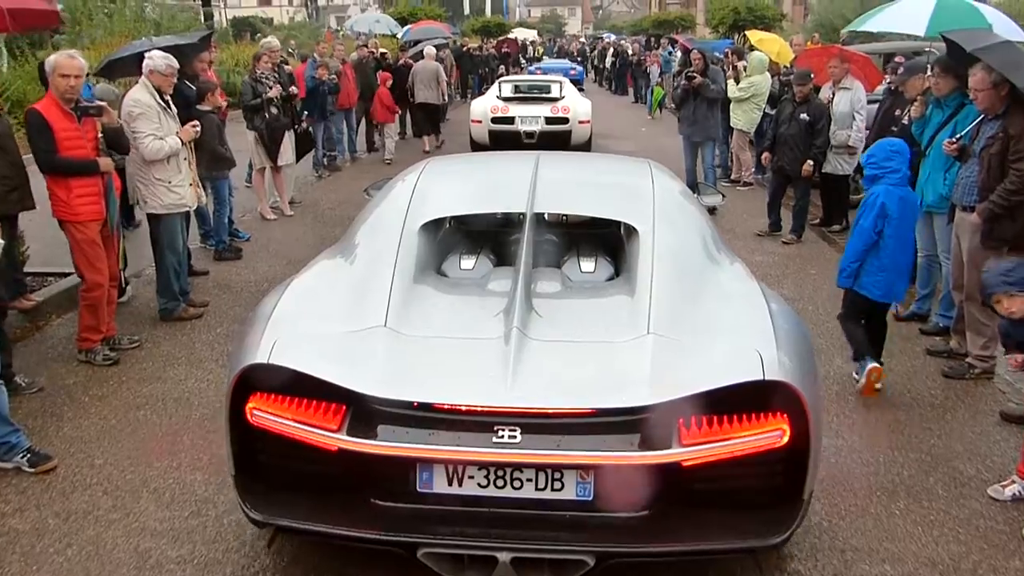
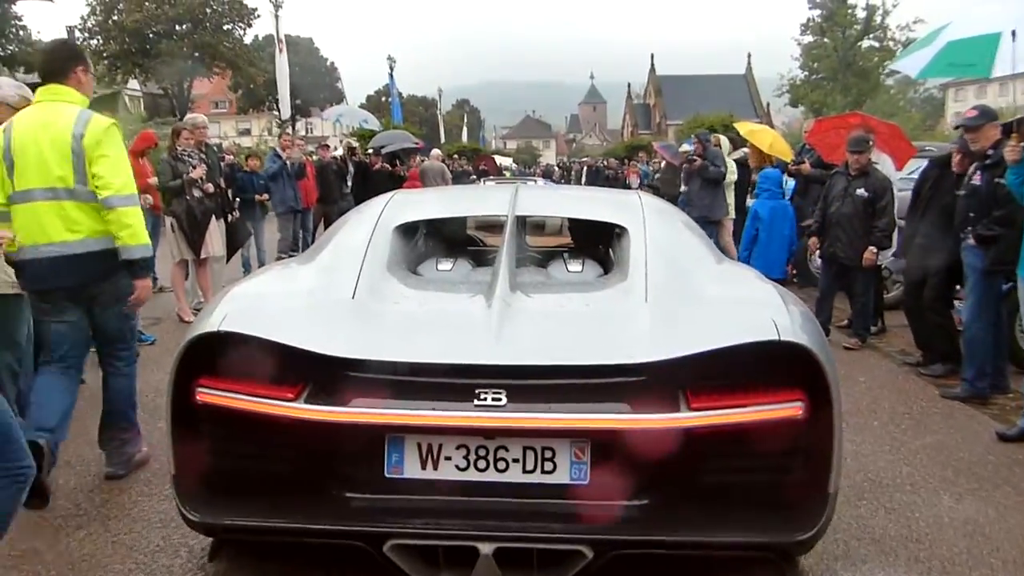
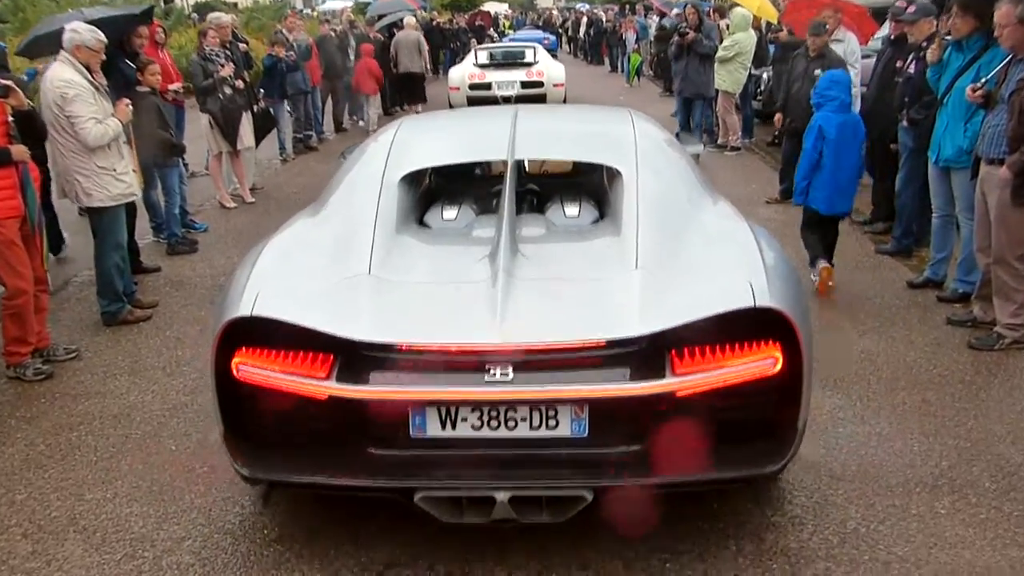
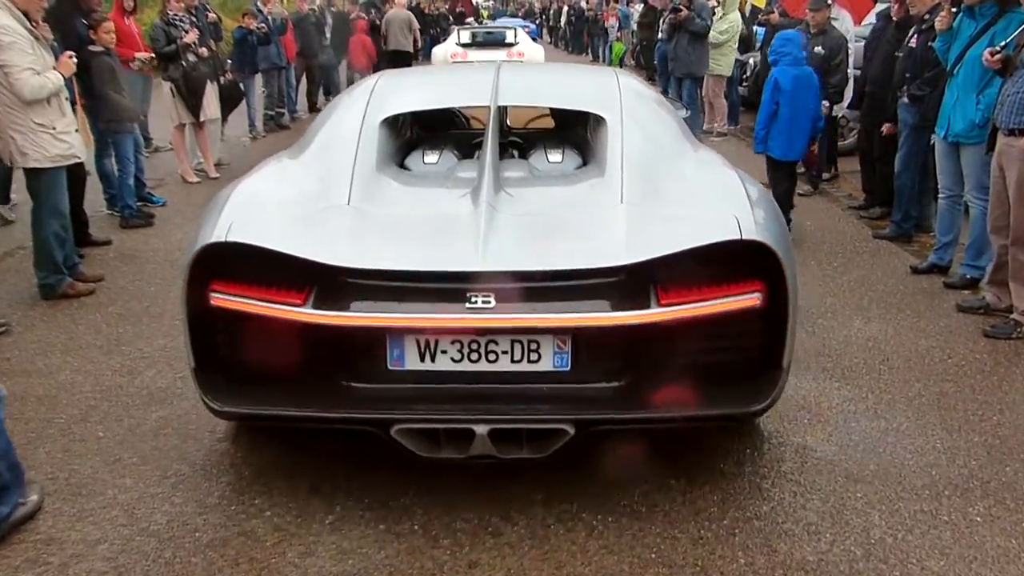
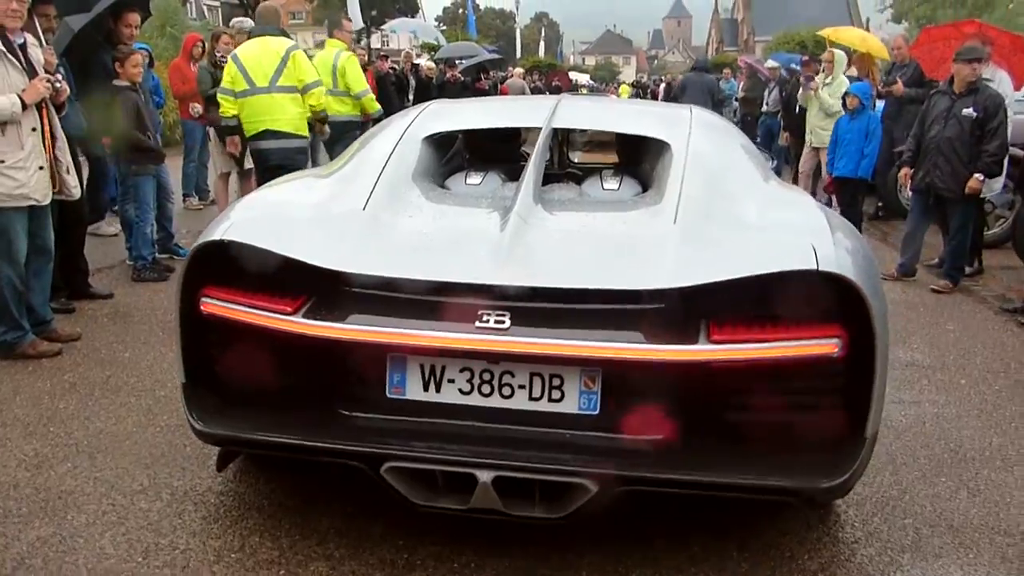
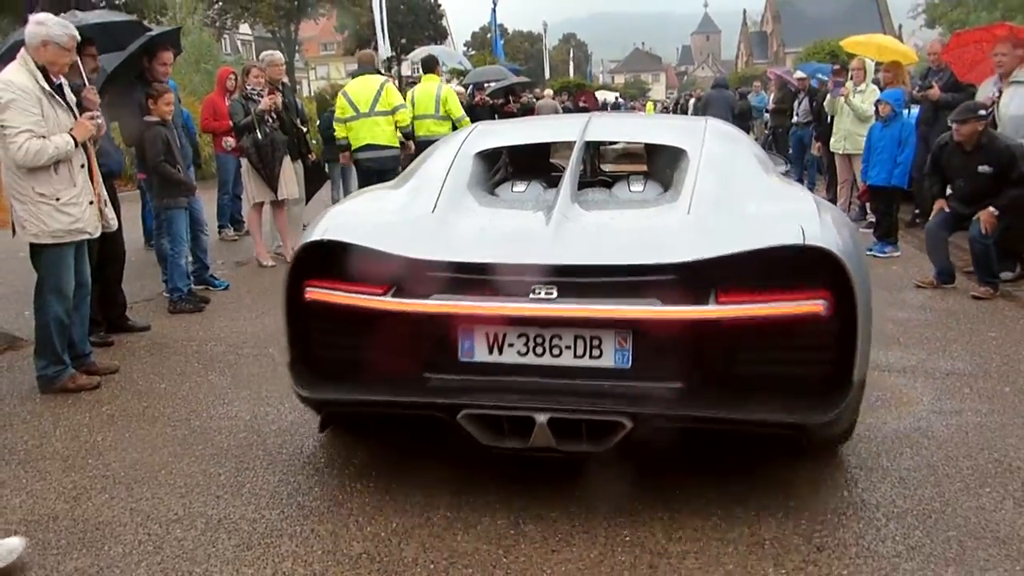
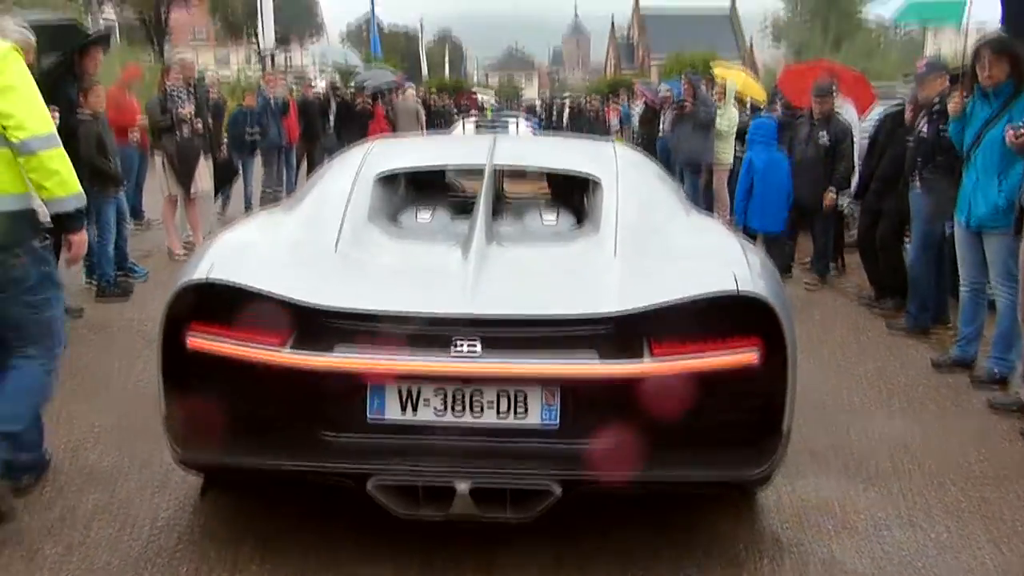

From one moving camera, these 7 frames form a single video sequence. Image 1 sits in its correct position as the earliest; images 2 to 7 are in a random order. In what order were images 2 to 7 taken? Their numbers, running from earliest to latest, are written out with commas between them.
3, 4, 7, 2, 5, 6
